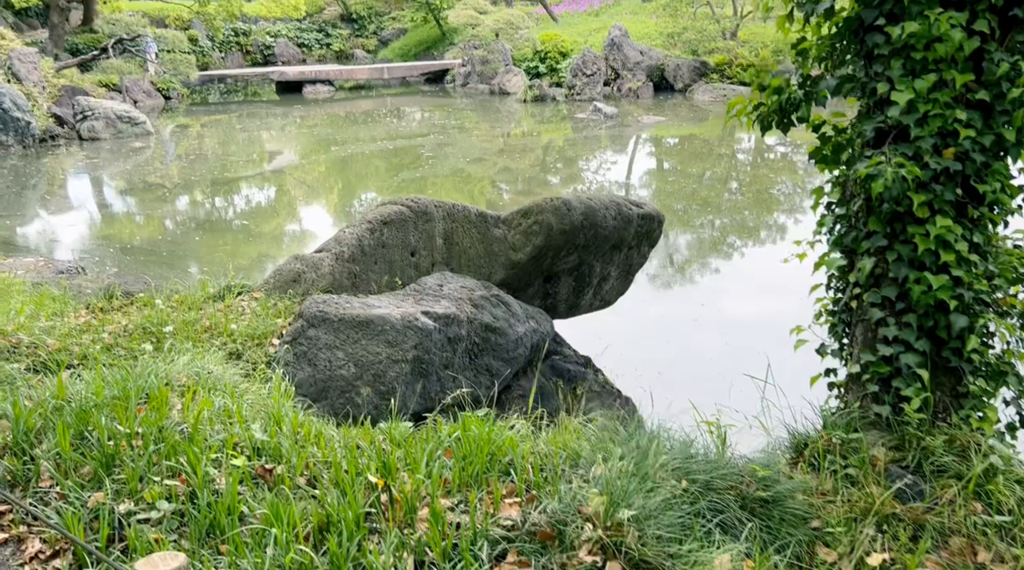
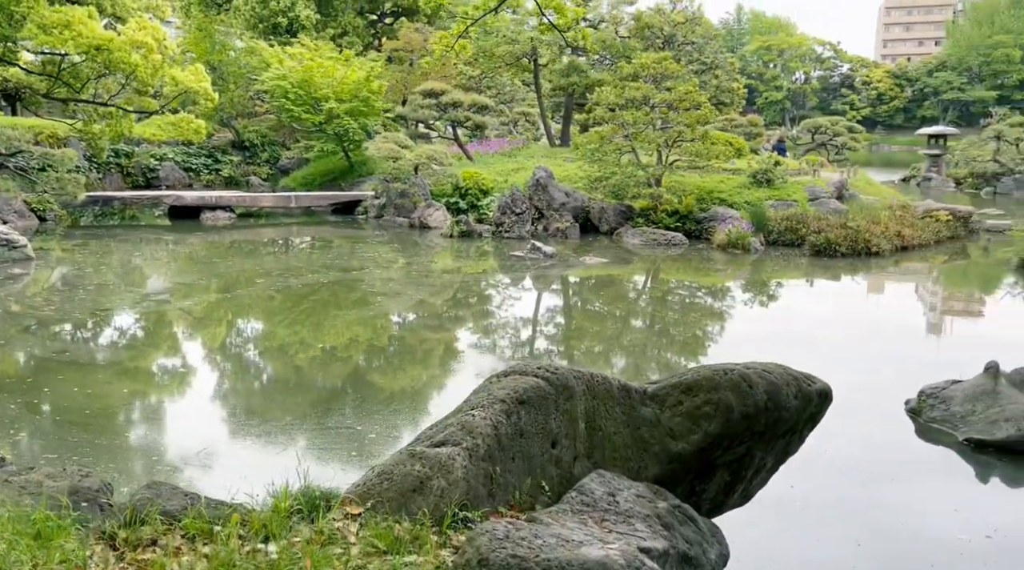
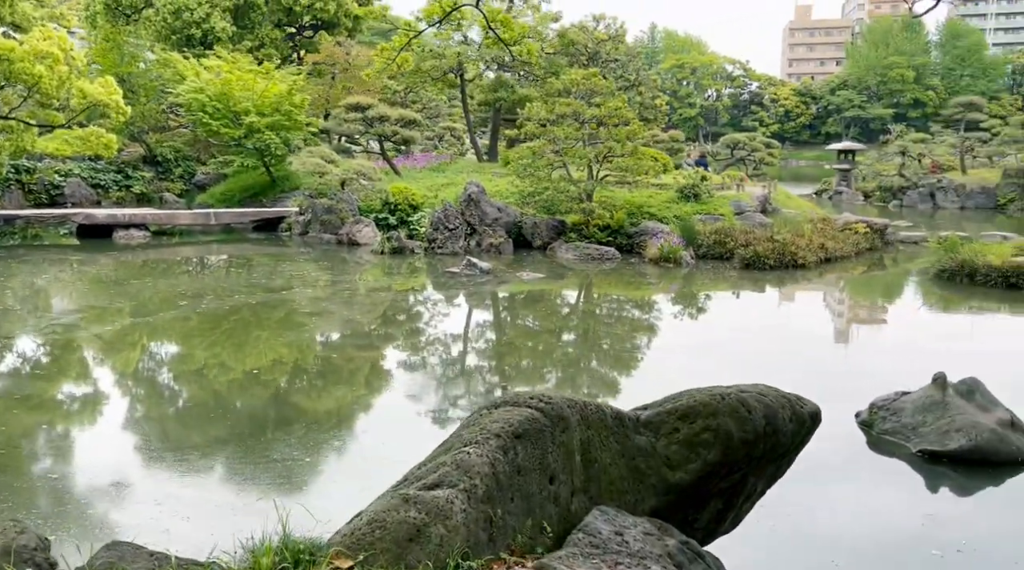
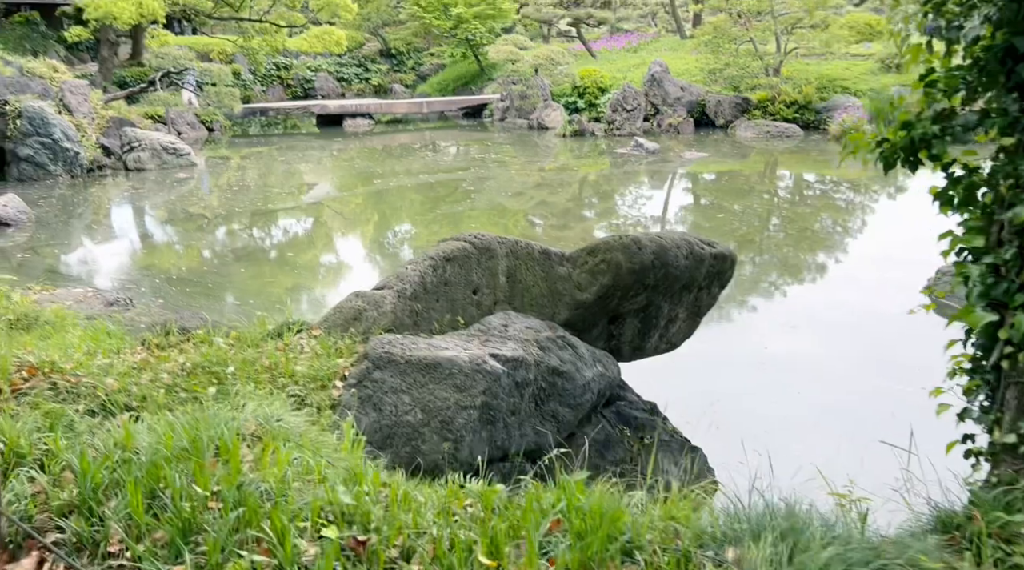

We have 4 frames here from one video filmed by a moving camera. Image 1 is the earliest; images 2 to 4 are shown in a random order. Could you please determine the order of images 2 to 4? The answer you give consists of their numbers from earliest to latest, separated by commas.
4, 2, 3
